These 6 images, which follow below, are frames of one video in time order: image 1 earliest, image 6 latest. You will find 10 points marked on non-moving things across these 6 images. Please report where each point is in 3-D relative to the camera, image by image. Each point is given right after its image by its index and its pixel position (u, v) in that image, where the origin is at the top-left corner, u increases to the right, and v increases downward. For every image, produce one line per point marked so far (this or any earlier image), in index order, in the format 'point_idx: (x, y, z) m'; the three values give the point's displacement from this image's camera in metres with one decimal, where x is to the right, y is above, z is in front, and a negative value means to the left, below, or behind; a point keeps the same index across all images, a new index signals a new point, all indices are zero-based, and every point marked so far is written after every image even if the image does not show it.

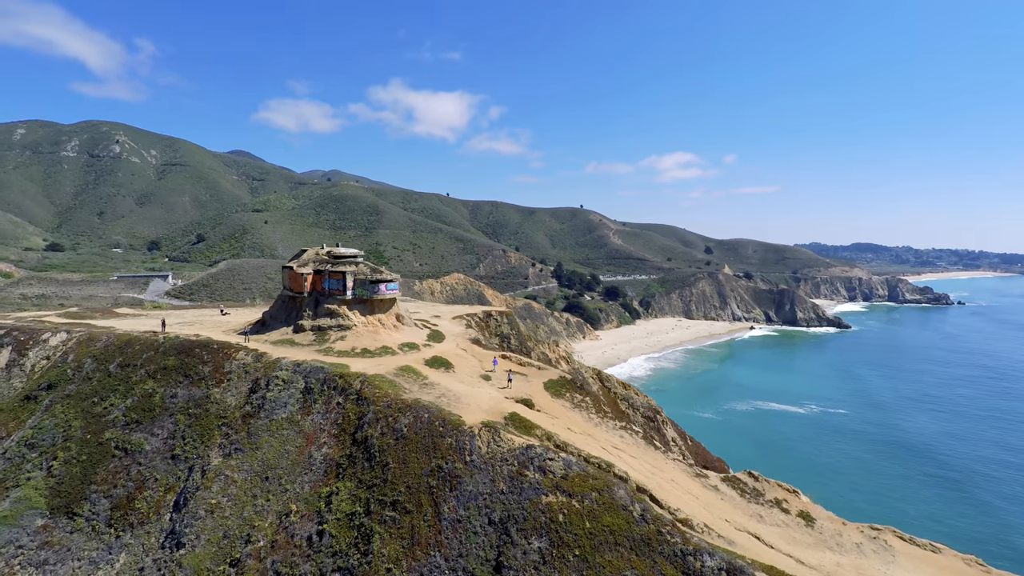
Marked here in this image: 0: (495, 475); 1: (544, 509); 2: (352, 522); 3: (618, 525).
0: (-0.5, -5.5, +15.4) m
1: (+0.9, -6.2, +14.5) m
2: (-4.7, -6.8, +15.1) m
3: (+2.9, -6.5, +14.2) m
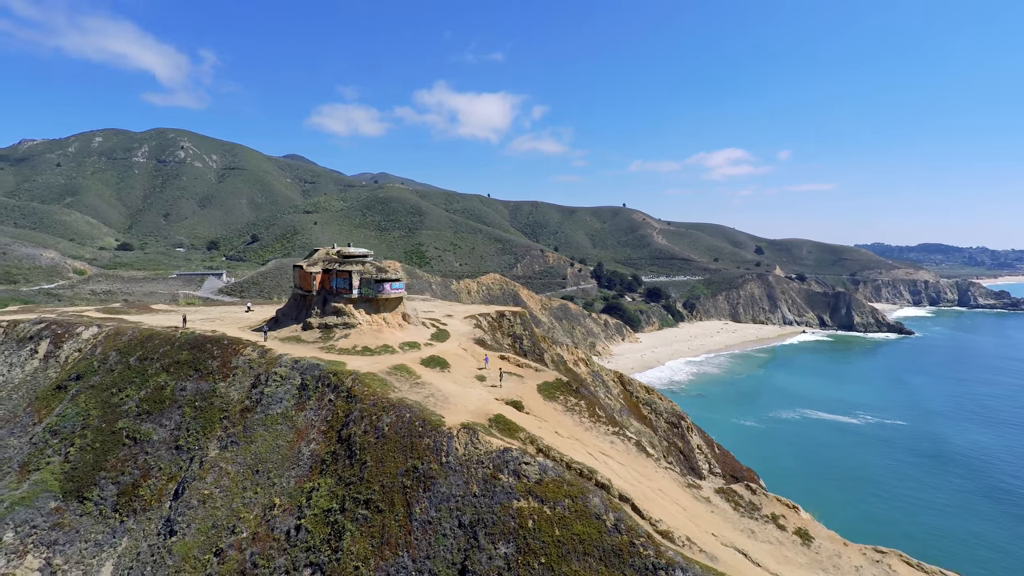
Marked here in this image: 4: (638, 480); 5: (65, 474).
0: (-1.3, -5.6, +15.2) m
1: (+0.1, -6.2, +14.2) m
2: (-5.4, -6.8, +15.2) m
3: (+2.0, -6.5, +13.8) m
4: (+4.1, -6.2, +16.8) m
5: (-16.8, -7.0, +19.3) m
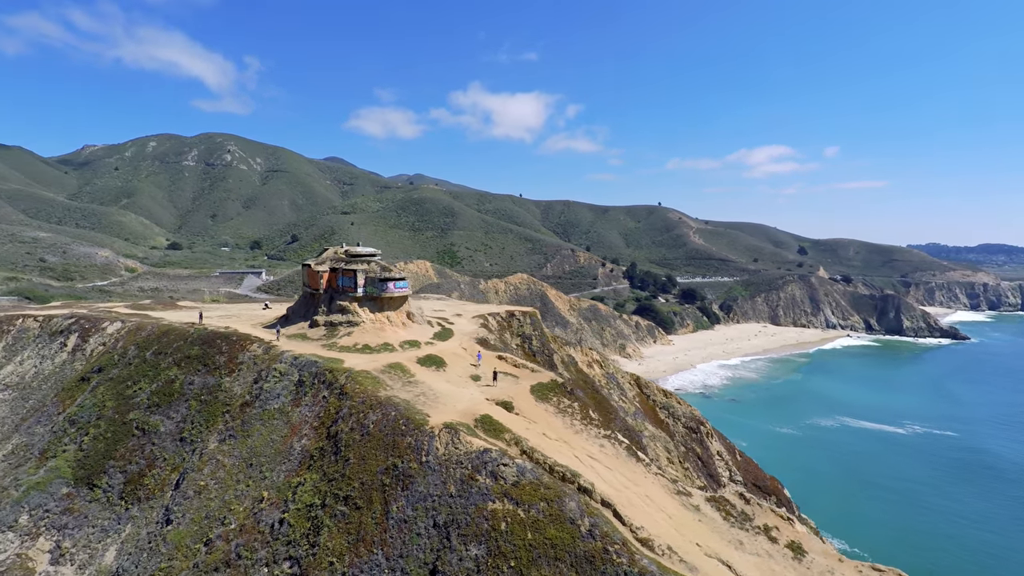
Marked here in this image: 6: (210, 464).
0: (-1.9, -5.5, +15.1) m
1: (-0.7, -6.2, +14.1) m
2: (-6.1, -6.7, +15.5) m
3: (+1.3, -6.5, +13.5) m
4: (+3.5, -6.3, +16.4) m
5: (-17.1, -6.8, +20.3) m
6: (-10.9, -6.4, +18.7) m
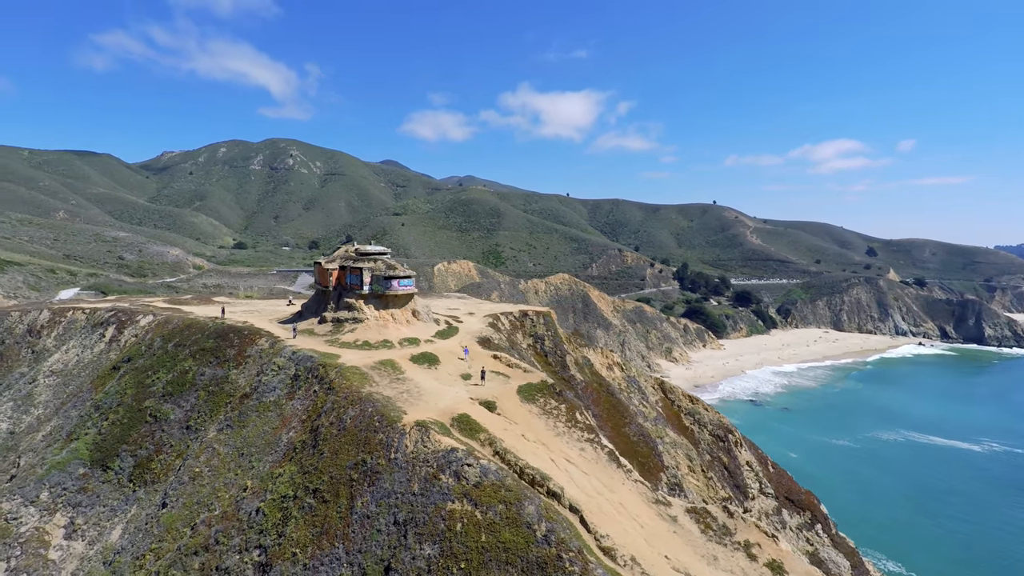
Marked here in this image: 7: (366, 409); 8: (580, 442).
0: (-2.9, -5.5, +15.1) m
1: (-1.8, -6.1, +13.9) m
2: (-7.0, -6.6, +15.8) m
3: (+0.1, -6.5, +13.1) m
4: (+2.6, -6.2, +15.8) m
5: (-17.5, -6.6, +21.8) m
6: (-11.6, -6.2, +19.5) m
7: (-4.9, -4.1, +17.5) m
8: (+2.4, -5.4, +18.1) m
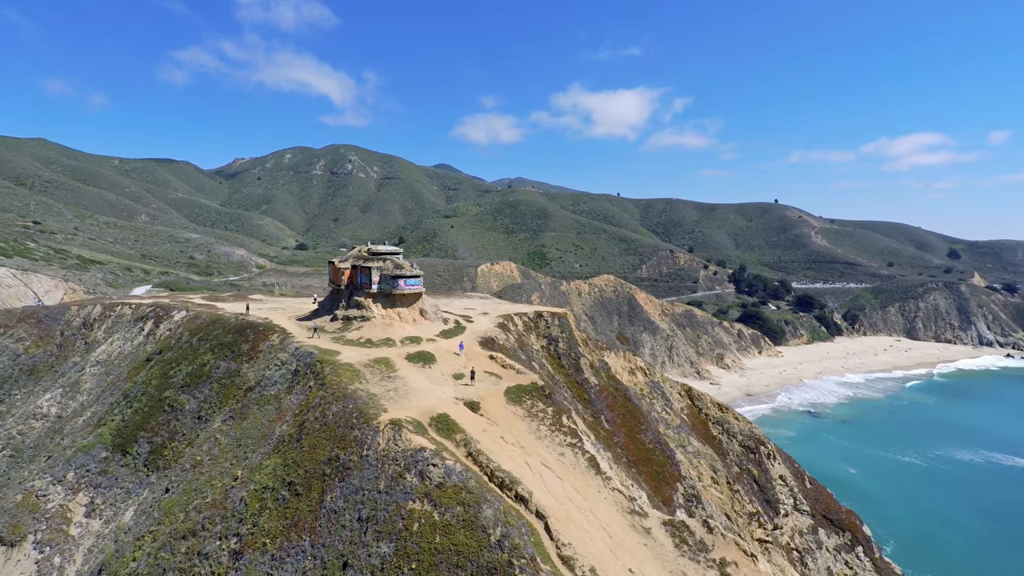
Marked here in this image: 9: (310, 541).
0: (-3.9, -5.4, +15.2) m
1: (-2.9, -6.1, +13.9) m
2: (-7.9, -6.5, +16.3) m
3: (-1.1, -6.5, +12.9) m
4: (+1.7, -6.2, +15.3) m
5: (-17.7, -6.4, +23.3) m
6: (-12.0, -6.1, +20.5) m
7: (-5.6, -4.0, +17.7) m
8: (+1.7, -5.4, +17.6) m
9: (-5.7, -7.0, +14.4) m
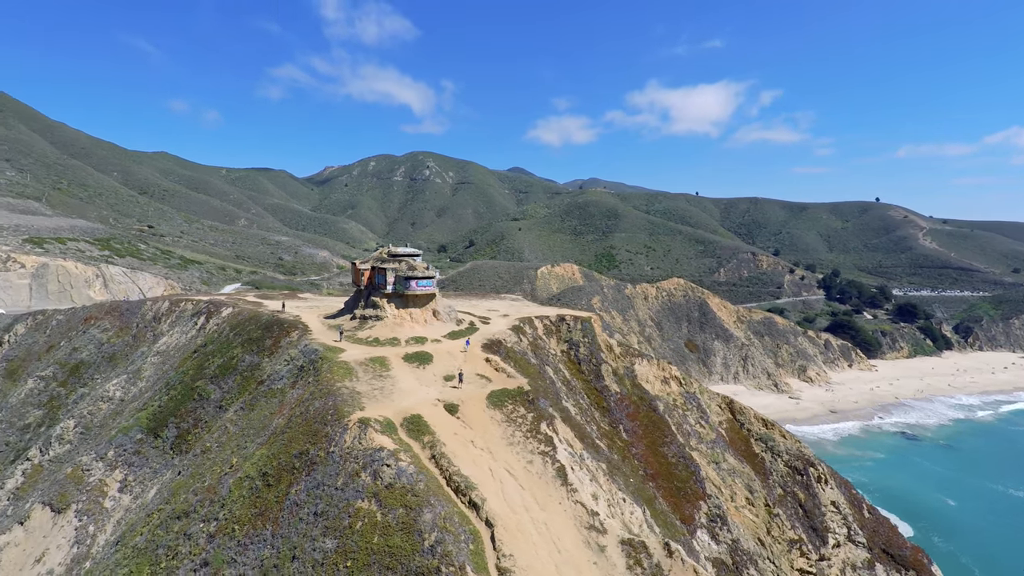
0: (-5.1, -5.4, +15.5) m
1: (-4.4, -6.1, +14.1) m
2: (-9.0, -6.5, +17.2) m
3: (-2.8, -6.5, +12.8) m
4: (+0.3, -6.3, +14.8) m
5: (-17.6, -6.3, +25.6) m
6: (-12.4, -6.0, +21.9) m
7: (-6.5, -4.0, +18.3) m
8: (+0.8, -5.5, +17.0) m
9: (-7.1, -7.0, +15.0) m
